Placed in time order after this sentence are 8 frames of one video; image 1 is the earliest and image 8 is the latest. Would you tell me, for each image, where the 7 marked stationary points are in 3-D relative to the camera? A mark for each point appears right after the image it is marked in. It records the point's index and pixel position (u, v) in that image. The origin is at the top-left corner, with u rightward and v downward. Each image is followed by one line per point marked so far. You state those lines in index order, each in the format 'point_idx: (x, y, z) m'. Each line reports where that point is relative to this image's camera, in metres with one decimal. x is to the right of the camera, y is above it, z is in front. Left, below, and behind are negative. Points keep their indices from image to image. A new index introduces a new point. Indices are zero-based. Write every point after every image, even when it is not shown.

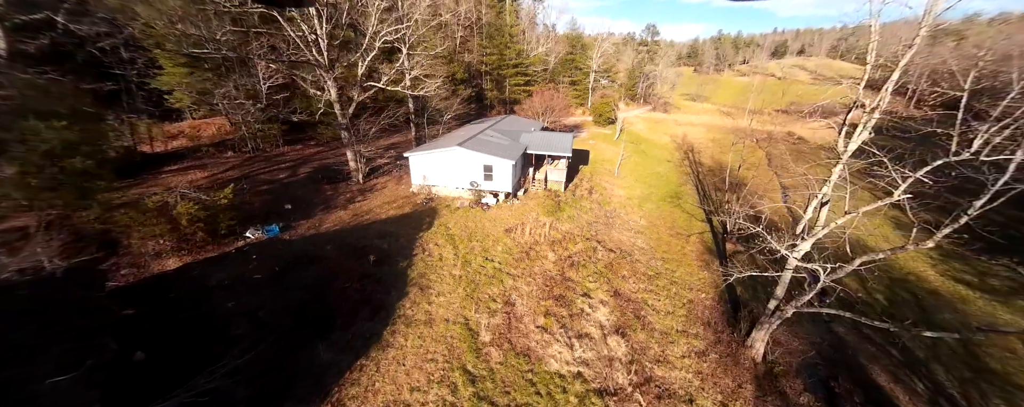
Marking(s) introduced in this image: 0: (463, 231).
0: (-2.3, -1.3, +13.8) m
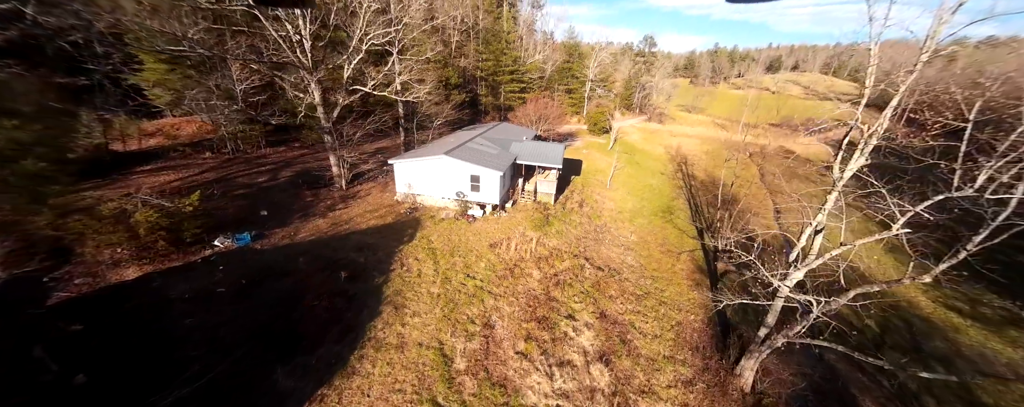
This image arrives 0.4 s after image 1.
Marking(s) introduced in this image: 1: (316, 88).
0: (-3.0, -1.8, +13.3) m
1: (-9.6, +5.7, +14.8) m
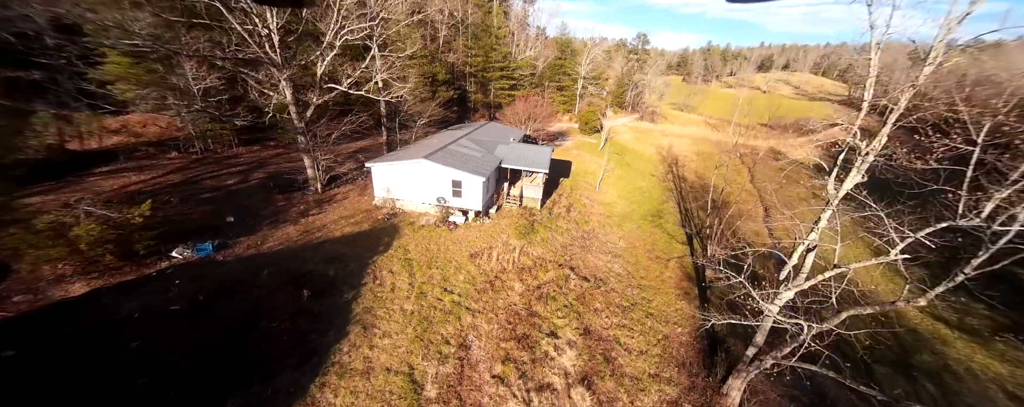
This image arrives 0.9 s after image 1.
0: (-3.7, -2.2, +12.6) m
1: (-10.4, +5.4, +13.9) m
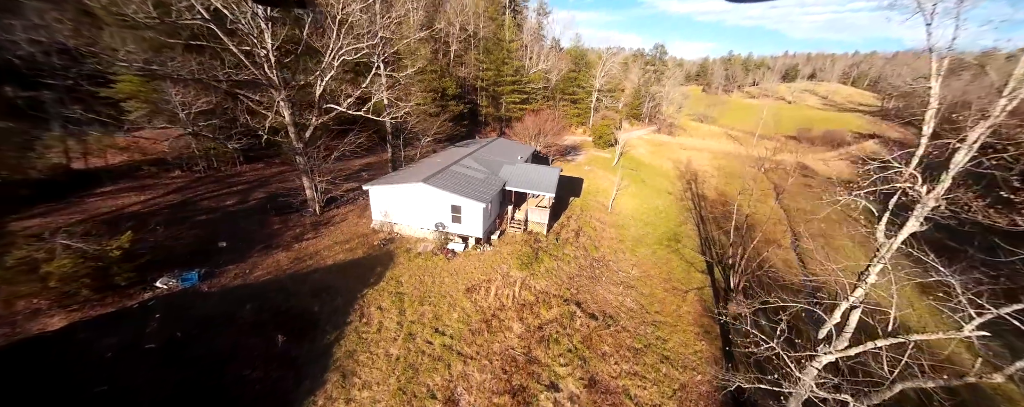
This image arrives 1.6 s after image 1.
0: (-3.7, -3.3, +11.7) m
1: (-10.2, +4.3, +13.5) m
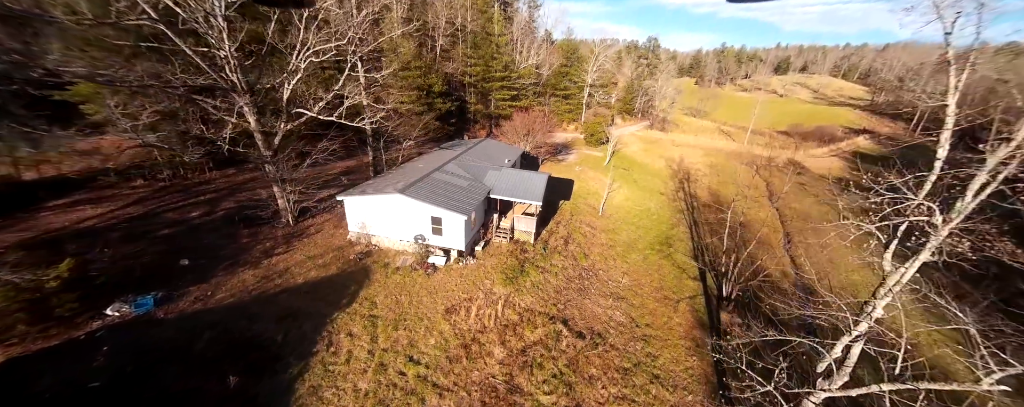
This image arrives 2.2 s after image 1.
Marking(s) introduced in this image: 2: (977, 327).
0: (-4.4, -3.9, +11.0) m
1: (-11.0, +3.7, +12.5) m
2: (+7.1, -1.9, +4.5) m
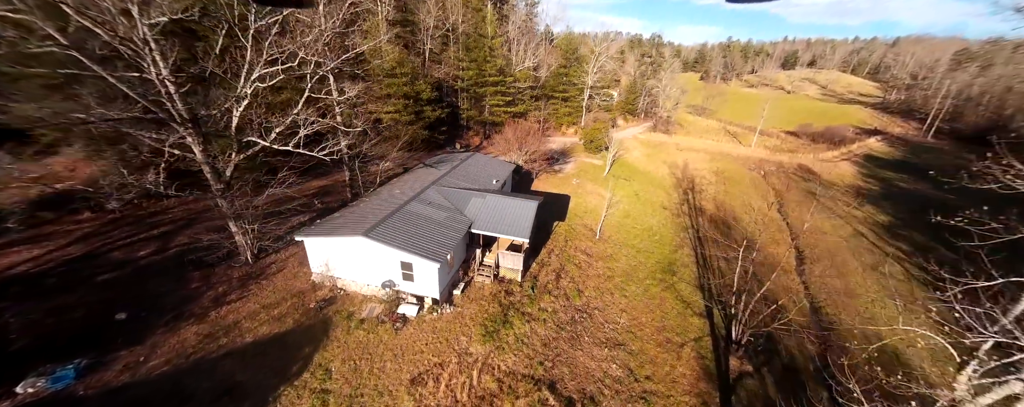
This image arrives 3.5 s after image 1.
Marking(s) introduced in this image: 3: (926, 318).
0: (-5.1, -5.6, +9.5) m
1: (-11.7, +2.1, +10.9) m
2: (+6.3, -3.7, +2.8) m
3: (+25.0, -6.9, +18.1) m
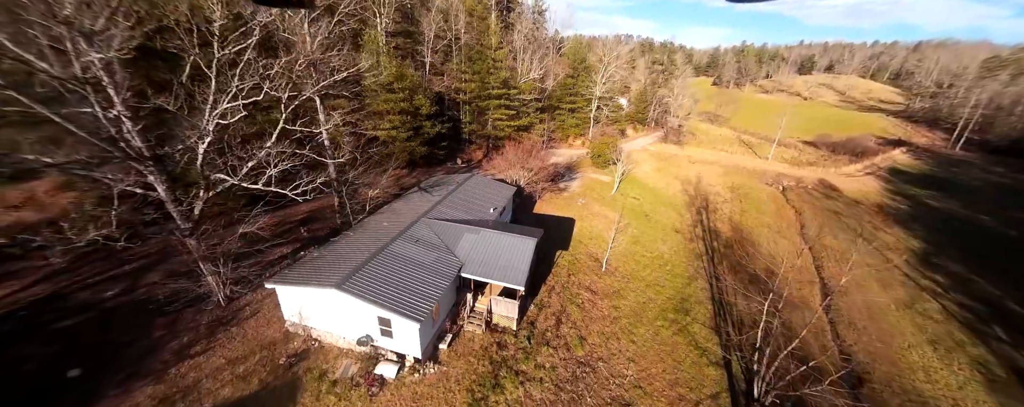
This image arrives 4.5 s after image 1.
0: (-5.5, -7.2, +8.2) m
1: (-12.0, +0.5, +9.8) m
2: (+5.8, -5.4, +1.3) m
3: (+24.8, -8.9, +16.1) m
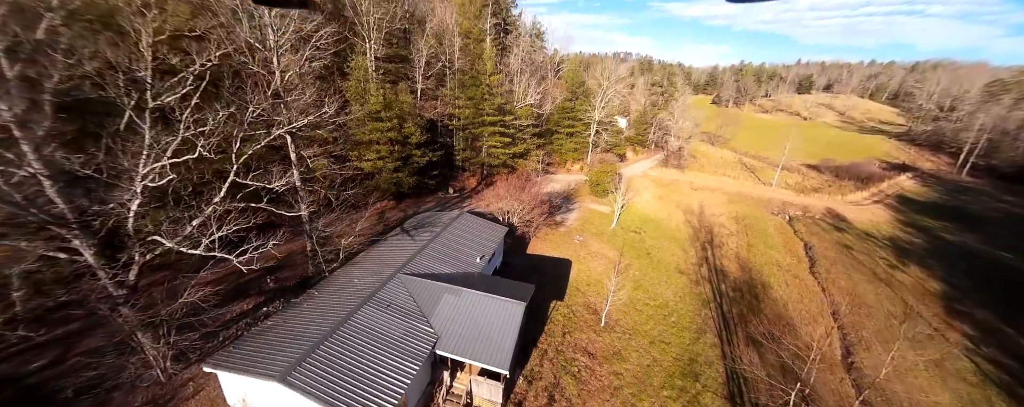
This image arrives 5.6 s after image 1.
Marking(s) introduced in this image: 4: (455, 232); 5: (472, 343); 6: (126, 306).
0: (-6.1, -9.3, +6.3) m
1: (-12.5, -1.6, +8.3) m
2: (+5.2, -7.4, -0.5) m
3: (+24.1, -11.7, +14.2) m
4: (-3.2, -1.7, +17.5) m
5: (-1.4, -5.0, +11.0) m
6: (-12.6, -3.4, +9.7) m
